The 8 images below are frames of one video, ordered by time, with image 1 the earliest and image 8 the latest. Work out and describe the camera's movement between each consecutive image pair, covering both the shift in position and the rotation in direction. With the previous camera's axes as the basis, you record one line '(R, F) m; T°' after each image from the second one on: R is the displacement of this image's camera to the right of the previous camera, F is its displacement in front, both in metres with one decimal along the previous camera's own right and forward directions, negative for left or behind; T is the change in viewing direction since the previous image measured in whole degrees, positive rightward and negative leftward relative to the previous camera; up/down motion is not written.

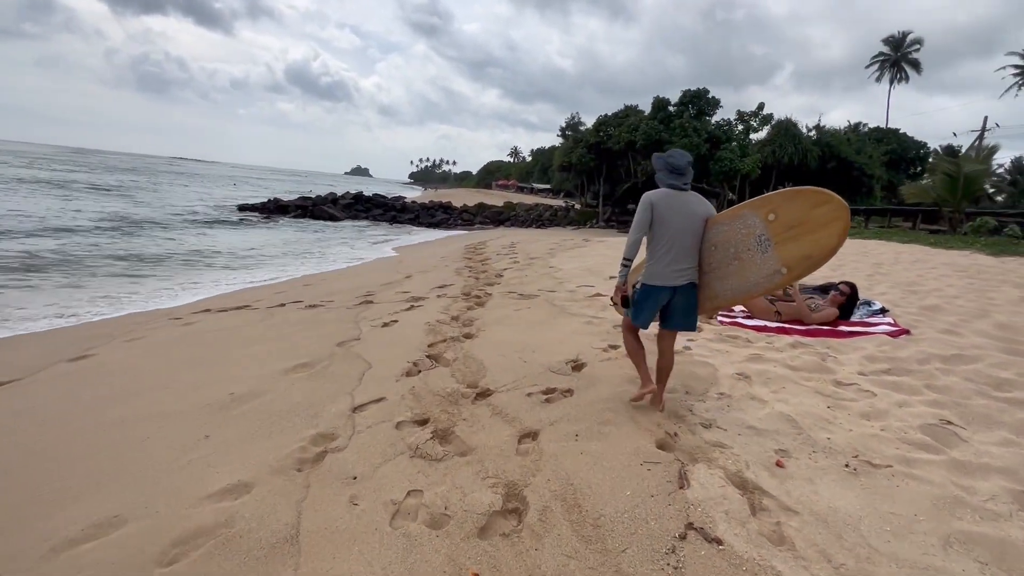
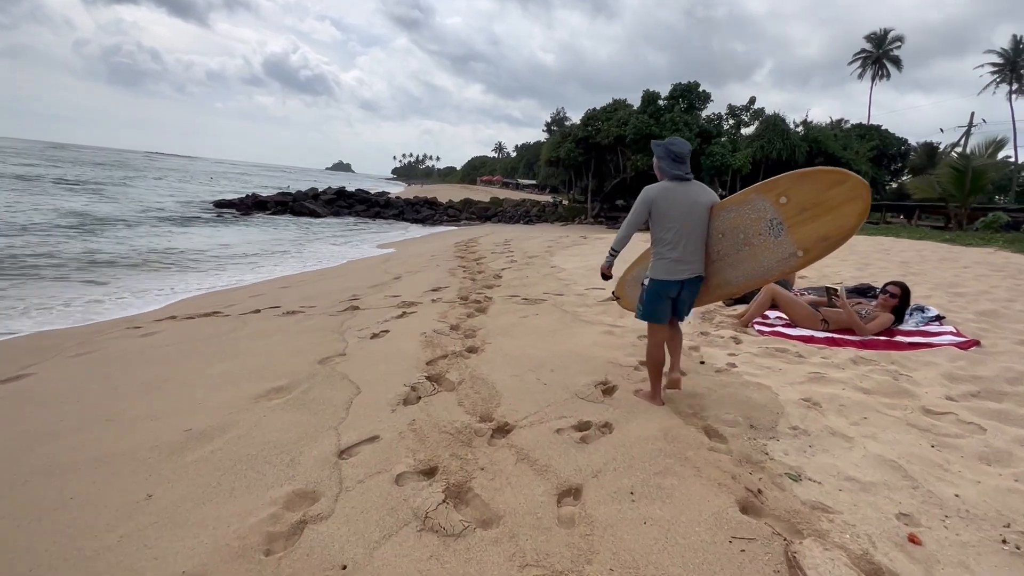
(-0.2, +0.6) m; +2°
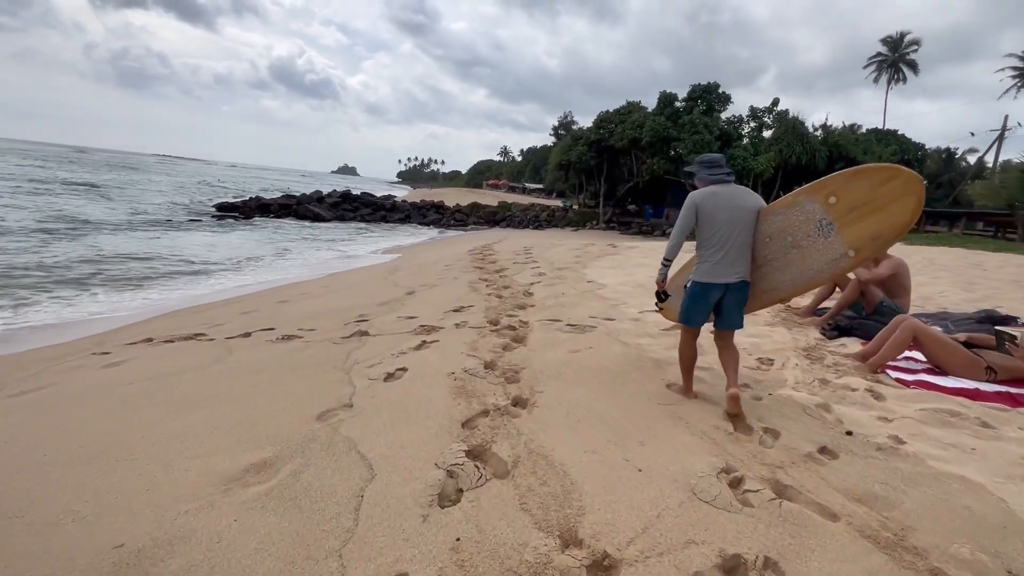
(-0.3, +0.9) m; 0°
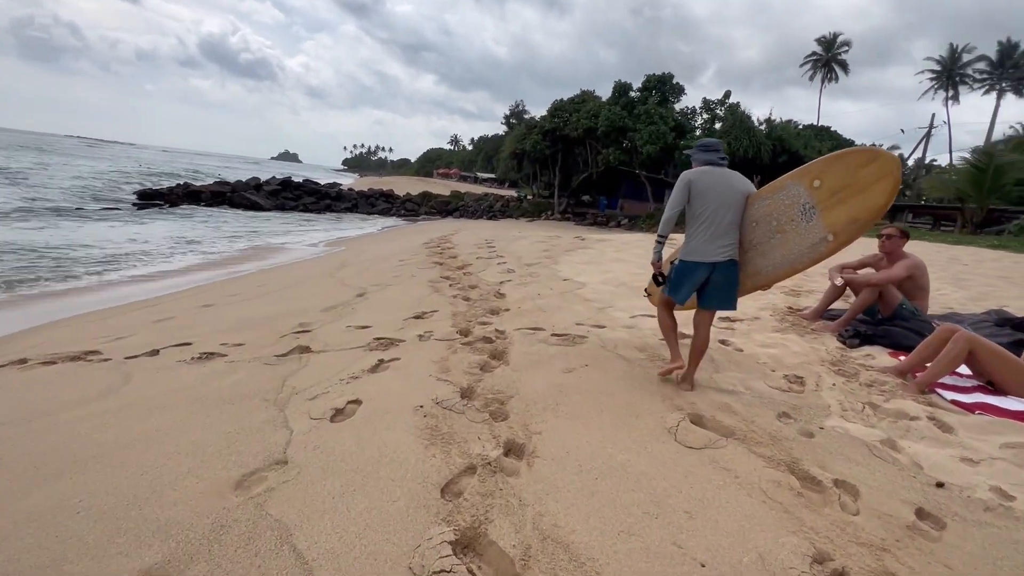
(-0.2, +0.7) m; +6°
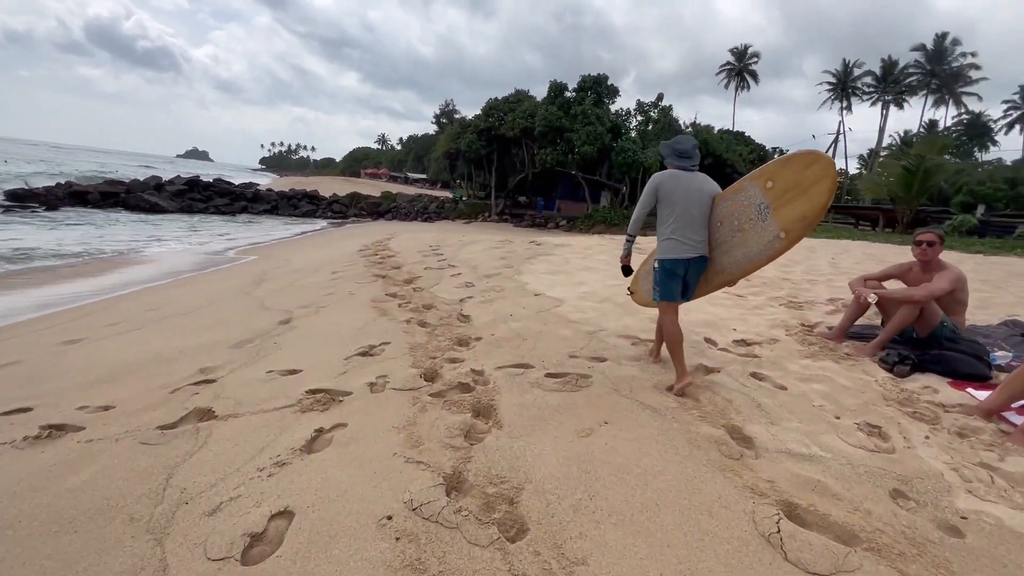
(-0.3, +0.8) m; +8°
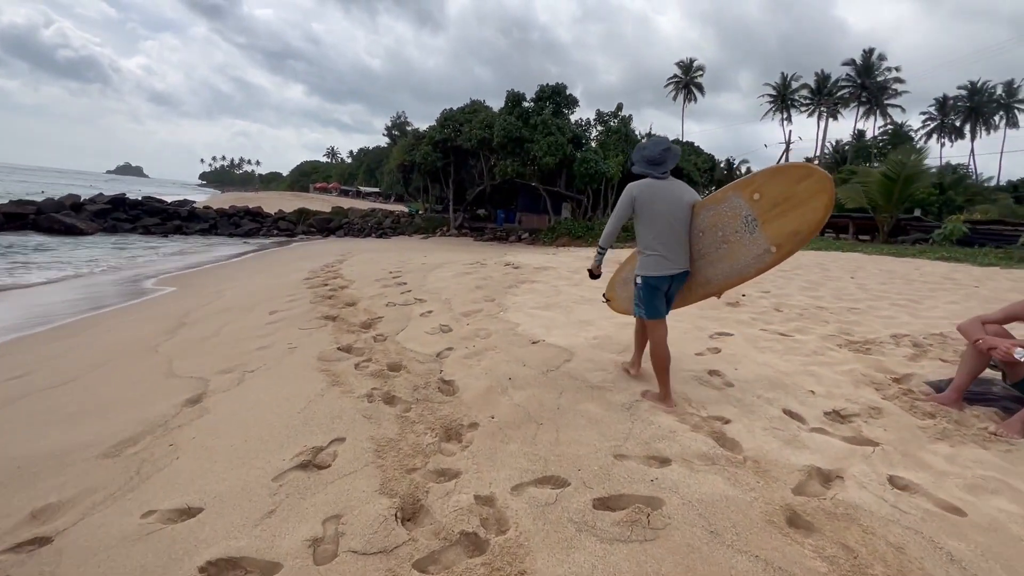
(-0.2, +1.0) m; +5°
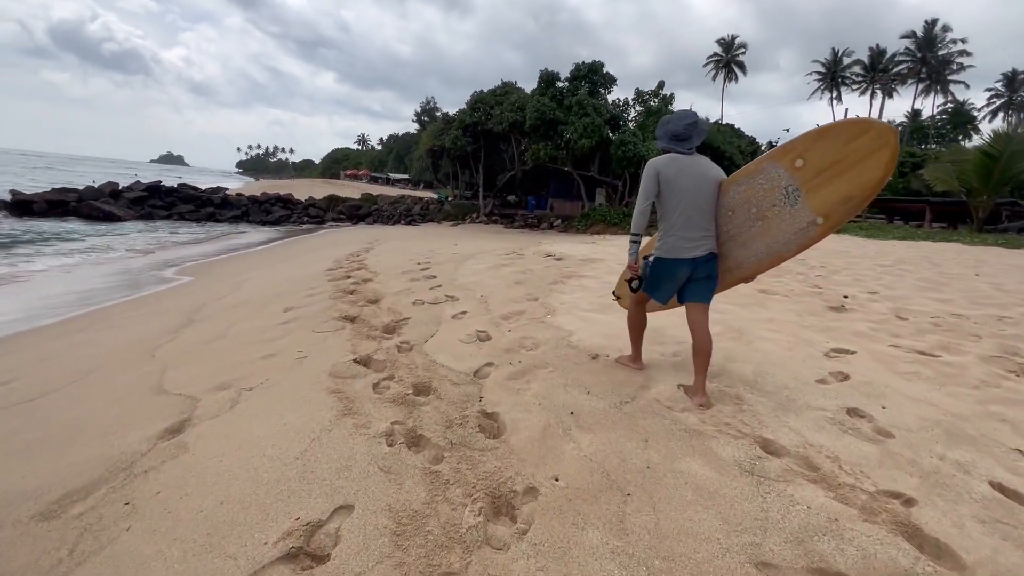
(-0.2, +0.7) m; -3°
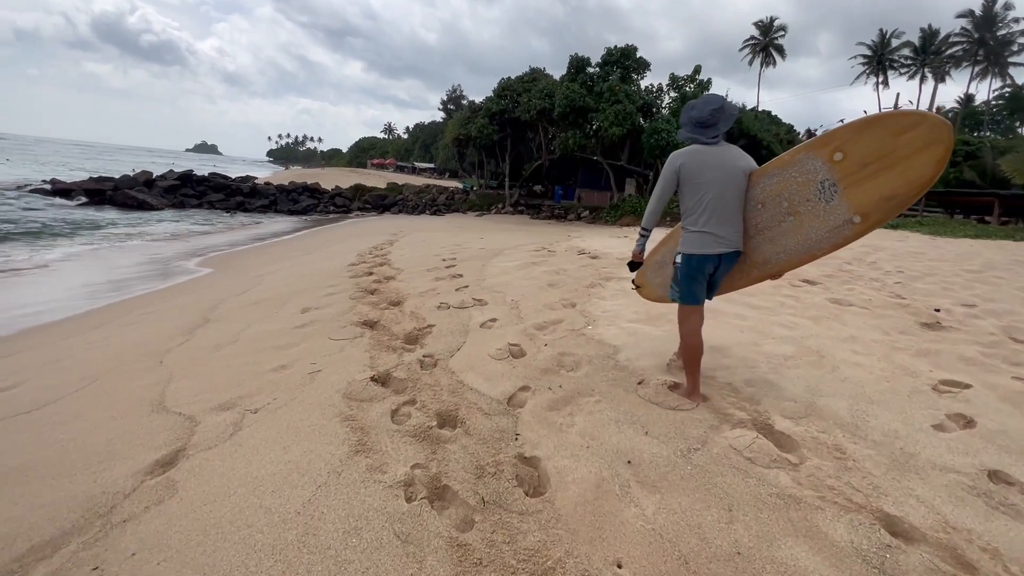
(-0.1, +0.4) m; -3°
